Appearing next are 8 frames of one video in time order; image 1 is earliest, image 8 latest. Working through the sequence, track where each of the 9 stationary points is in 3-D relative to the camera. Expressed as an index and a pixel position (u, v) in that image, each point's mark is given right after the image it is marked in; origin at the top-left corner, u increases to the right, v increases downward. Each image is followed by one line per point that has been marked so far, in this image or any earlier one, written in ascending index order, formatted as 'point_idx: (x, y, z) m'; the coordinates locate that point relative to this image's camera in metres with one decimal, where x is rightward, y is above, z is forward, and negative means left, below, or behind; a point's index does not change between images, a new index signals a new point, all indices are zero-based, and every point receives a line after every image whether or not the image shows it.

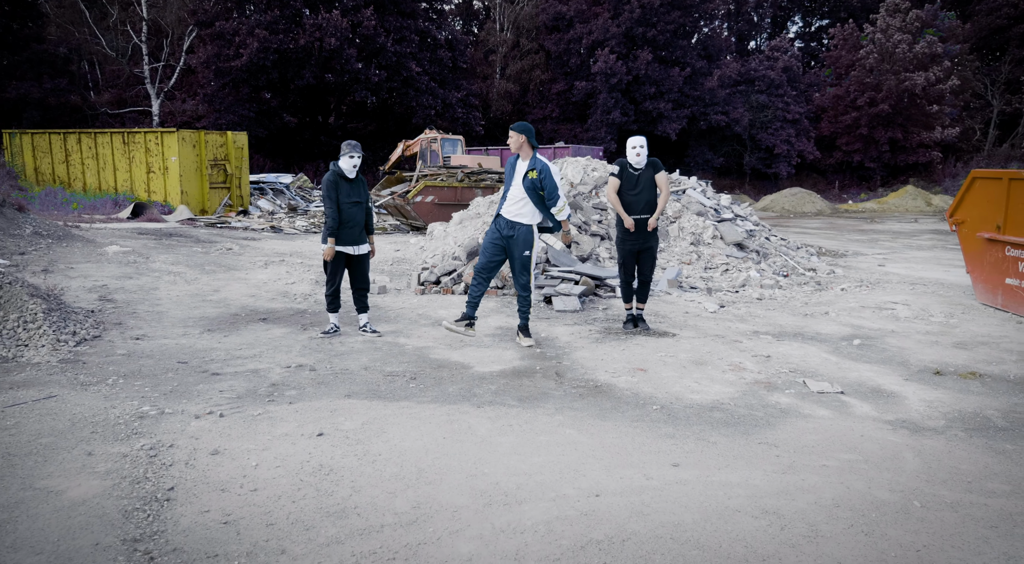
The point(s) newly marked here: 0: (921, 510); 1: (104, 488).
0: (+1.9, -1.0, +3.4) m
1: (-1.9, -0.9, +3.4) m
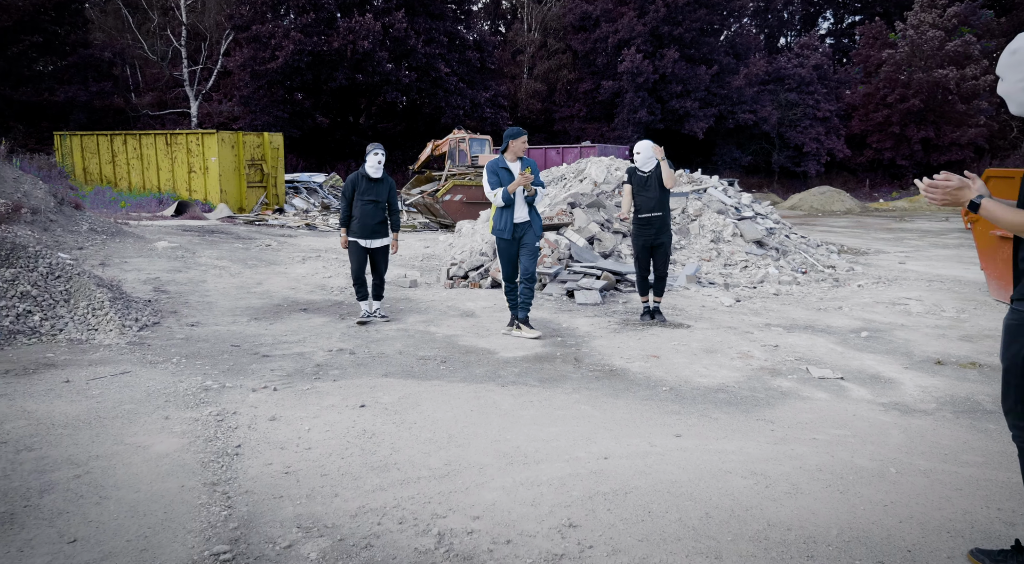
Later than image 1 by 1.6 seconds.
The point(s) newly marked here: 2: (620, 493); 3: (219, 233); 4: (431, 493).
0: (+2.0, -1.0, +3.8) m
1: (-1.8, -0.9, +3.9) m
2: (+0.5, -1.0, +3.4) m
3: (-6.1, +1.0, +15.2) m
4: (-0.4, -1.0, +3.4) m
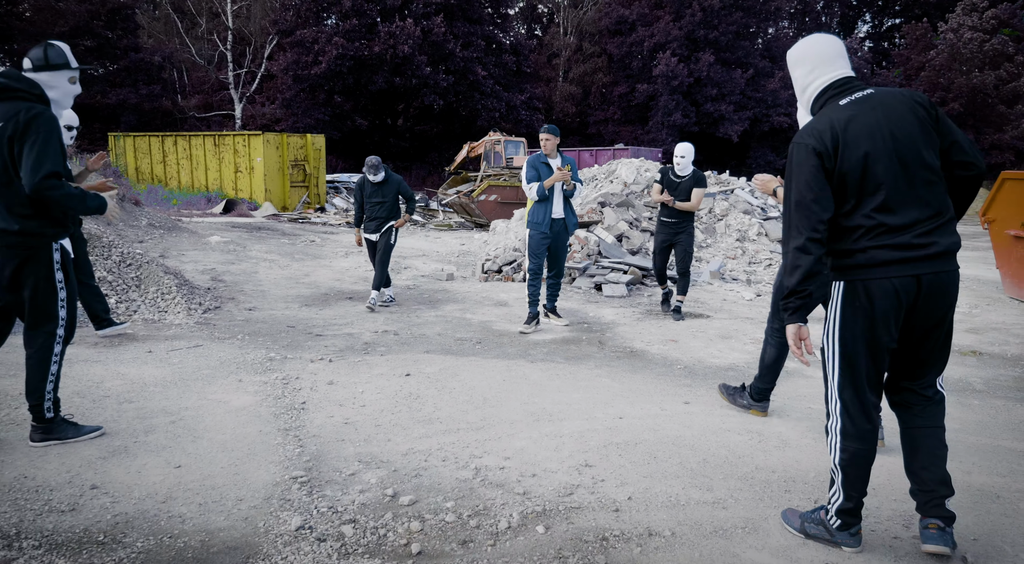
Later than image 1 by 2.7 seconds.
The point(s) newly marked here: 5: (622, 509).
0: (+2.1, -0.9, +4.3) m
1: (-1.6, -0.7, +4.6) m
2: (+0.6, -0.9, +3.9) m
3: (-5.4, +1.1, +16.0) m
4: (-0.3, -0.9, +4.0) m
5: (+0.5, -1.0, +3.2) m
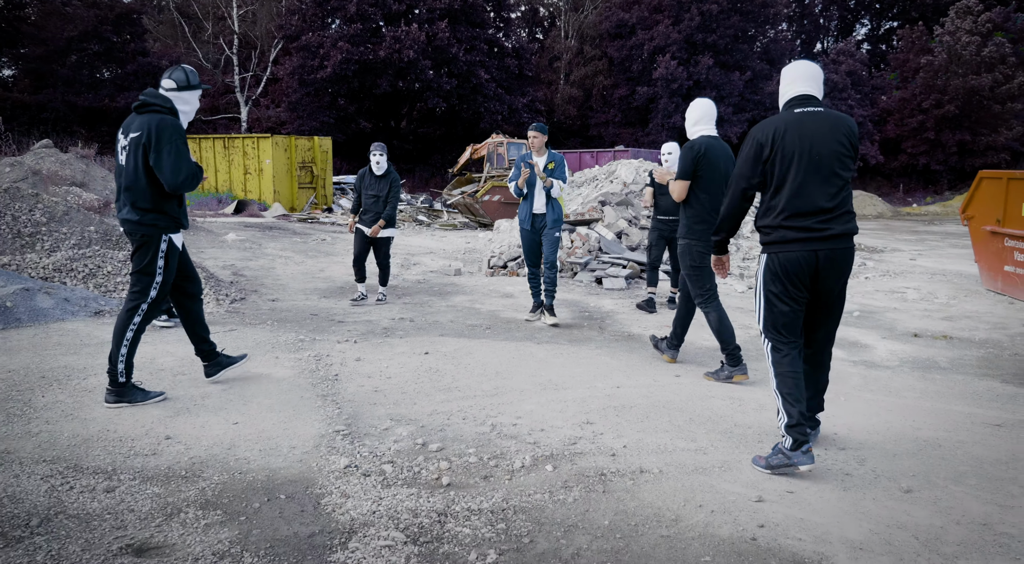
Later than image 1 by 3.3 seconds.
0: (+2.2, -0.8, +4.9) m
1: (-1.5, -0.6, +5.1) m
2: (+0.7, -0.8, +4.5) m
3: (-5.3, +1.2, +16.6) m
4: (-0.2, -0.8, +4.5) m
5: (+0.5, -0.9, +3.7) m
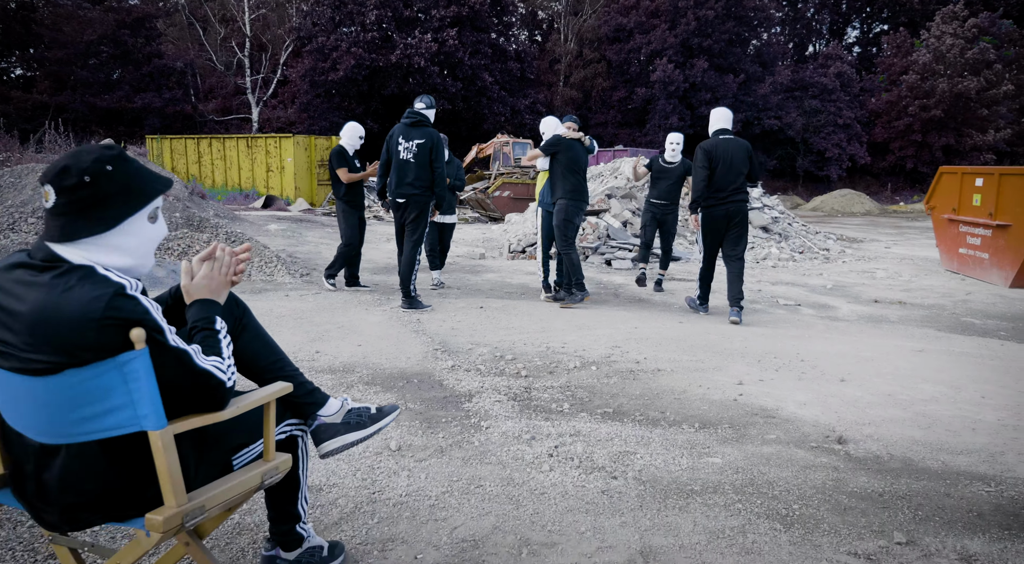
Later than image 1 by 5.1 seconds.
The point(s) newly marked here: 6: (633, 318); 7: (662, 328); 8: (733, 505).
0: (+2.6, -0.5, +6.4) m
1: (-1.2, -0.3, +6.6) m
2: (+1.1, -0.5, +6.0) m
3: (-5.0, +1.5, +18.1) m
4: (+0.2, -0.4, +6.1) m
5: (+0.9, -0.6, +5.2) m
6: (+1.1, -0.3, +6.9) m
7: (+1.3, -0.4, +6.4) m
8: (+0.9, -0.9, +3.0) m
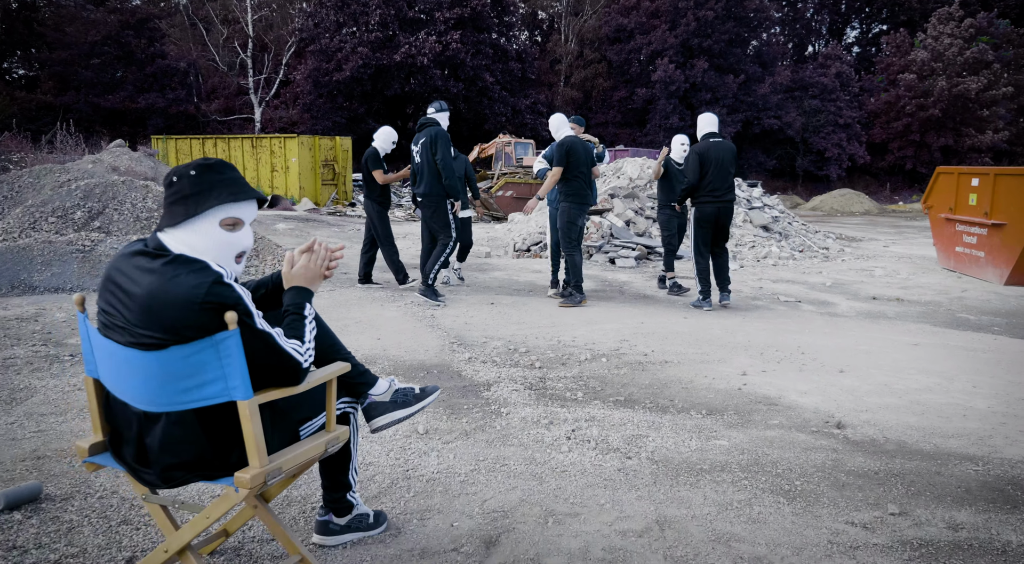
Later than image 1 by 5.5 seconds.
0: (+2.7, -0.4, +6.6) m
1: (-1.1, -0.3, +6.9) m
2: (+1.2, -0.4, +6.2) m
3: (-4.9, +1.5, +18.3) m
4: (+0.3, -0.4, +6.3) m
5: (+1.0, -0.5, +5.5) m
6: (+1.2, -0.3, +7.2) m
7: (+1.4, -0.4, +6.7) m
8: (+1.0, -0.9, +3.2) m
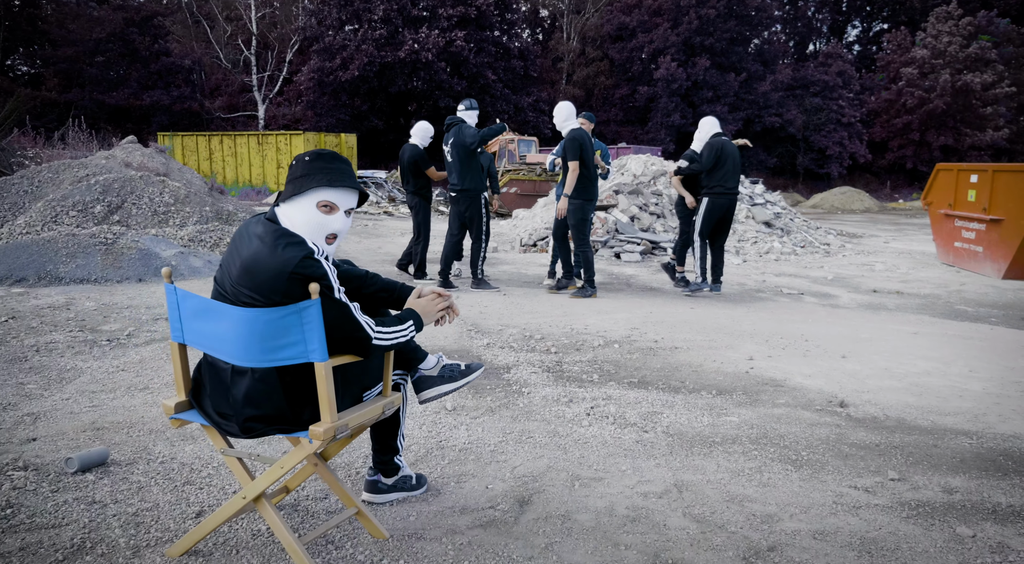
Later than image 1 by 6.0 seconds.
0: (+2.8, -0.4, +6.9) m
1: (-0.9, -0.2, +7.1) m
2: (+1.3, -0.3, +6.5) m
3: (-4.8, +1.7, +18.5) m
4: (+0.4, -0.3, +6.5) m
5: (+1.2, -0.5, +5.7) m
6: (+1.4, -0.2, +7.4) m
7: (+1.5, -0.3, +6.9) m
8: (+1.1, -0.8, +3.4) m
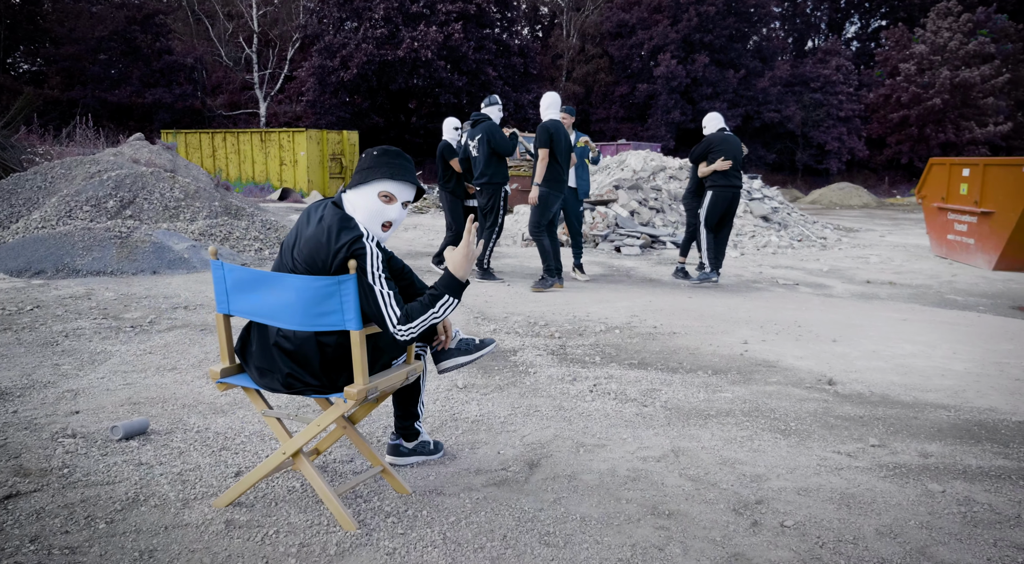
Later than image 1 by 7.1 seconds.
0: (+2.8, -0.3, +7.1) m
1: (-0.9, -0.1, +7.4) m
2: (+1.3, -0.2, +6.7) m
3: (-4.7, +1.8, +18.8) m
4: (+0.5, -0.2, +6.8) m
5: (+1.2, -0.4, +6.0) m
6: (+1.4, -0.1, +7.7) m
7: (+1.6, -0.2, +7.1) m
8: (+1.2, -0.7, +3.7) m
